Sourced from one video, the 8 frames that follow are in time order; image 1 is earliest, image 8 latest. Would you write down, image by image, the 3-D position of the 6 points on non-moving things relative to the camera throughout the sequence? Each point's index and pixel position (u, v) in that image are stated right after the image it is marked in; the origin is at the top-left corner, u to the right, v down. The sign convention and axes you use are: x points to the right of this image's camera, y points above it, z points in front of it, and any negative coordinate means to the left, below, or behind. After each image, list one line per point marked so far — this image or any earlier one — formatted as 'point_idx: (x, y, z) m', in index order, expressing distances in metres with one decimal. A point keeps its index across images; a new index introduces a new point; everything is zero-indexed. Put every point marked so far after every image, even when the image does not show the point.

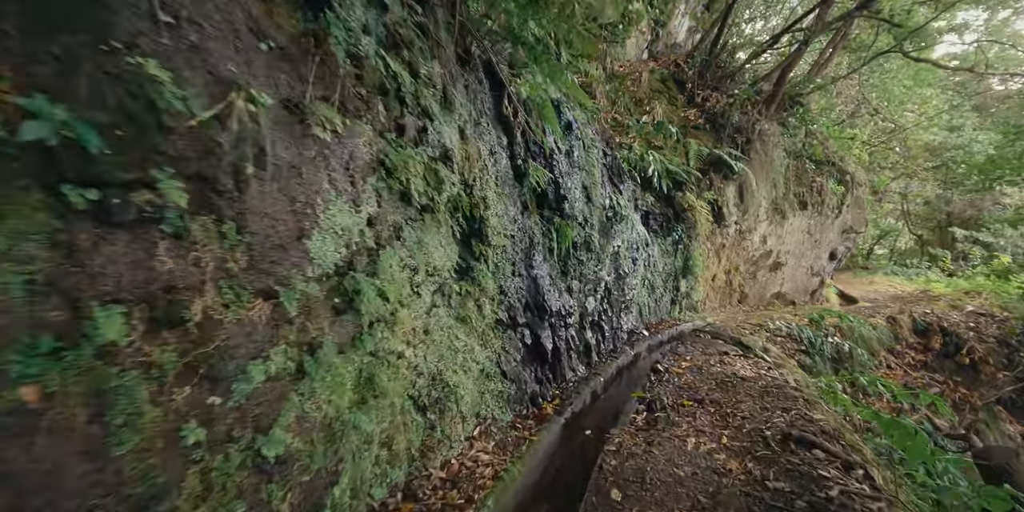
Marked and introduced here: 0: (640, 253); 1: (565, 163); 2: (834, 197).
0: (+3.1, +0.1, +10.4) m
1: (+0.9, +1.6, +7.4) m
2: (+11.7, +2.1, +15.6) m
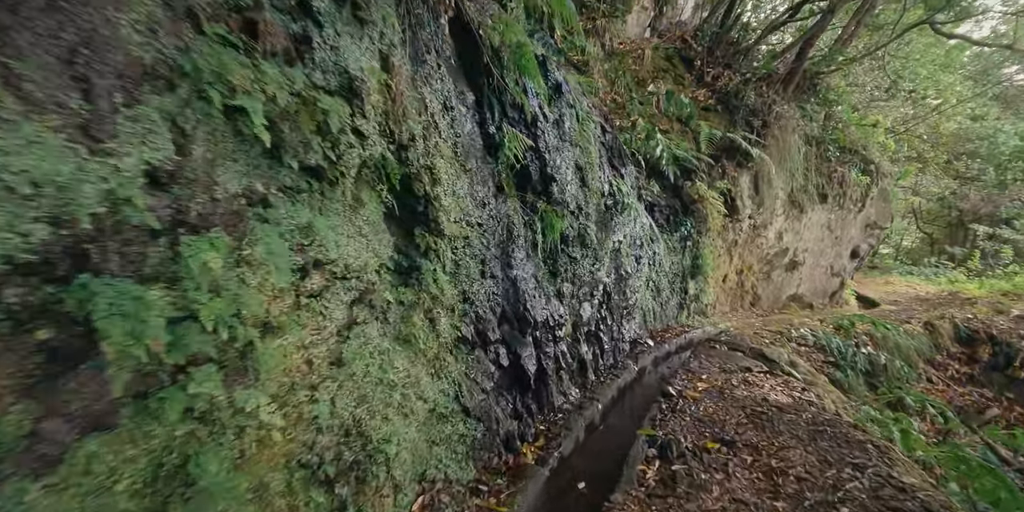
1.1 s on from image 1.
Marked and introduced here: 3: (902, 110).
0: (+2.7, +0.1, +8.9) m
1: (+0.6, +1.6, +5.9) m
2: (+11.3, +2.2, +14.1) m
3: (+14.1, +4.7, +15.1) m
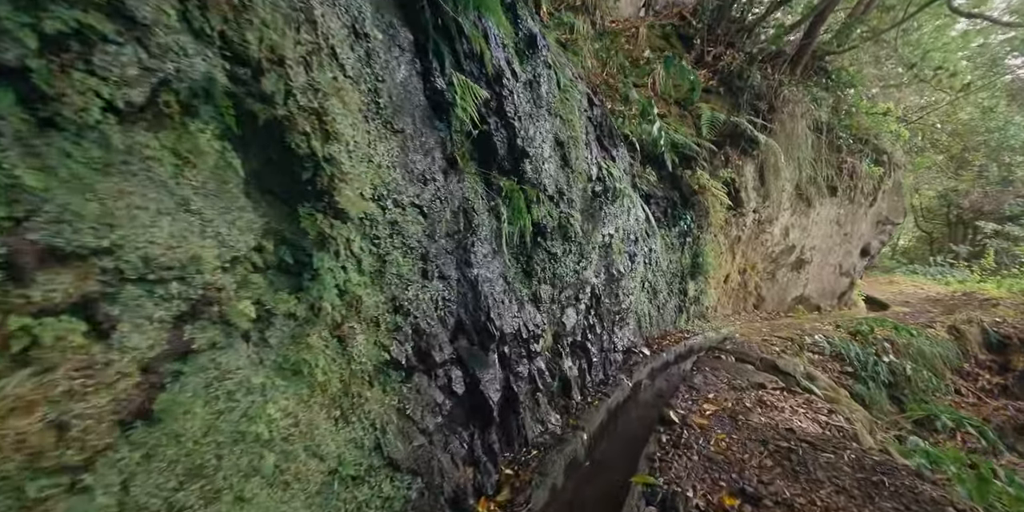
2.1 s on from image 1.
0: (+2.3, +0.2, +7.7) m
1: (+0.2, +1.7, +4.7) m
2: (+10.8, +2.3, +13.1) m
3: (+13.6, +4.7, +14.0) m
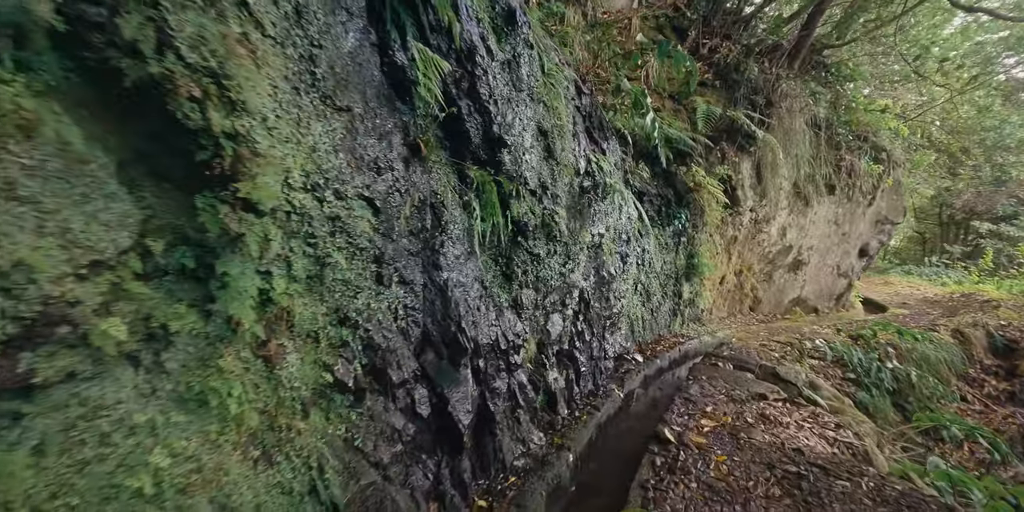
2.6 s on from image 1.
0: (+2.0, +0.2, +7.2) m
1: (-0.1, +1.7, +4.2) m
2: (+10.4, +2.2, +12.7) m
3: (+13.2, +4.7, +13.7) m
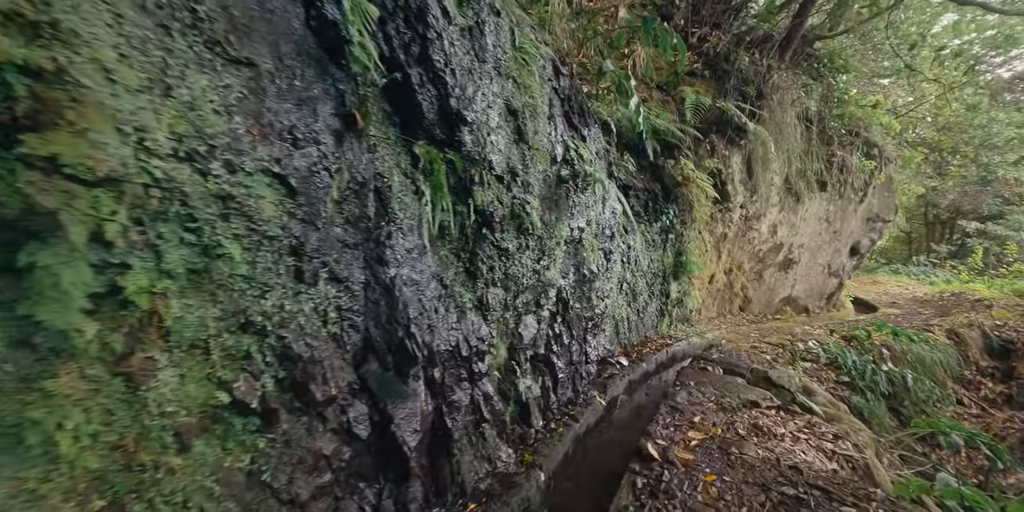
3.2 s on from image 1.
0: (+1.6, +0.2, +6.8) m
1: (-0.4, +1.7, +3.6) m
2: (+9.9, +2.3, +12.4) m
3: (+12.7, +4.8, +13.5) m
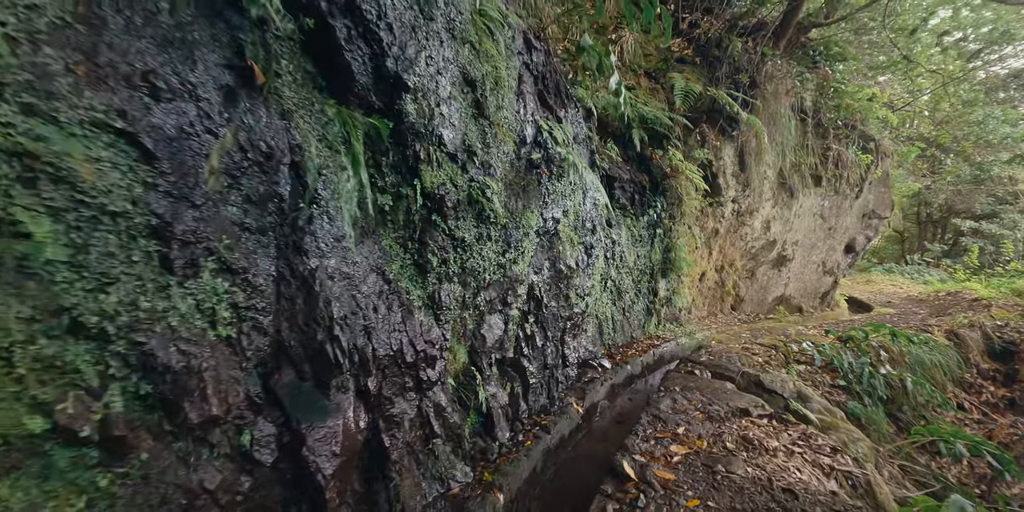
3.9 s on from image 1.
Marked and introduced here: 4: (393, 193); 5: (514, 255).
0: (+1.2, +0.3, +6.2) m
1: (-0.7, +1.8, +3.1) m
2: (+9.5, +2.3, +12.0) m
3: (+12.3, +4.8, +13.1) m
4: (-0.9, +0.5, +3.3) m
5: (0.0, 0.0, +4.3) m
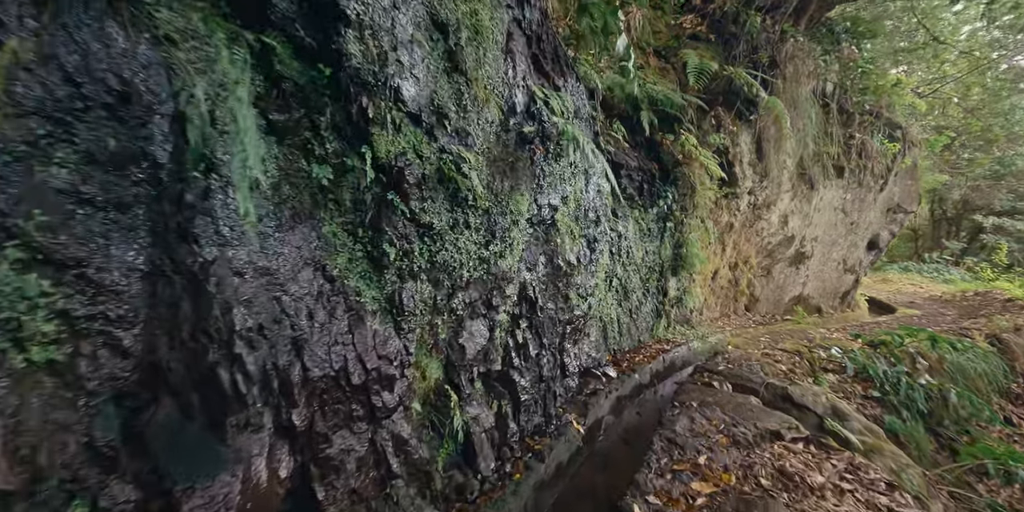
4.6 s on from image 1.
0: (+1.1, +0.4, +5.5) m
1: (-0.9, +1.9, +2.3) m
2: (+9.4, +2.4, +11.1) m
3: (+12.2, +4.9, +12.2) m
4: (-1.0, +0.5, +2.5) m
5: (-0.1, +0.1, +3.6) m
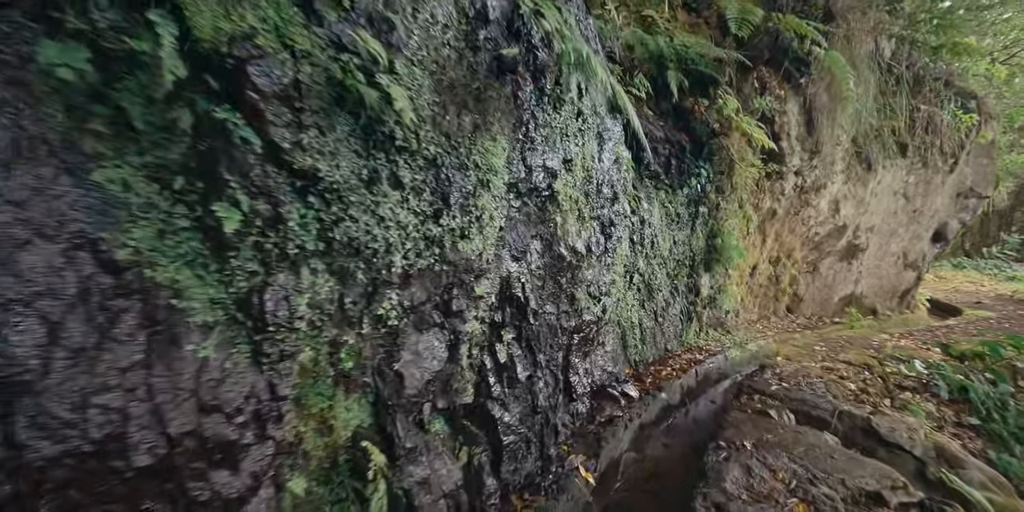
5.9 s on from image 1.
0: (+1.0, +0.5, +4.2) m
1: (-1.1, +2.0, +1.1) m
2: (+9.6, +2.6, +9.5) m
3: (+12.4, +5.1, +10.4) m
4: (-1.2, +0.6, +1.3) m
5: (-0.3, +0.2, +2.3) m
